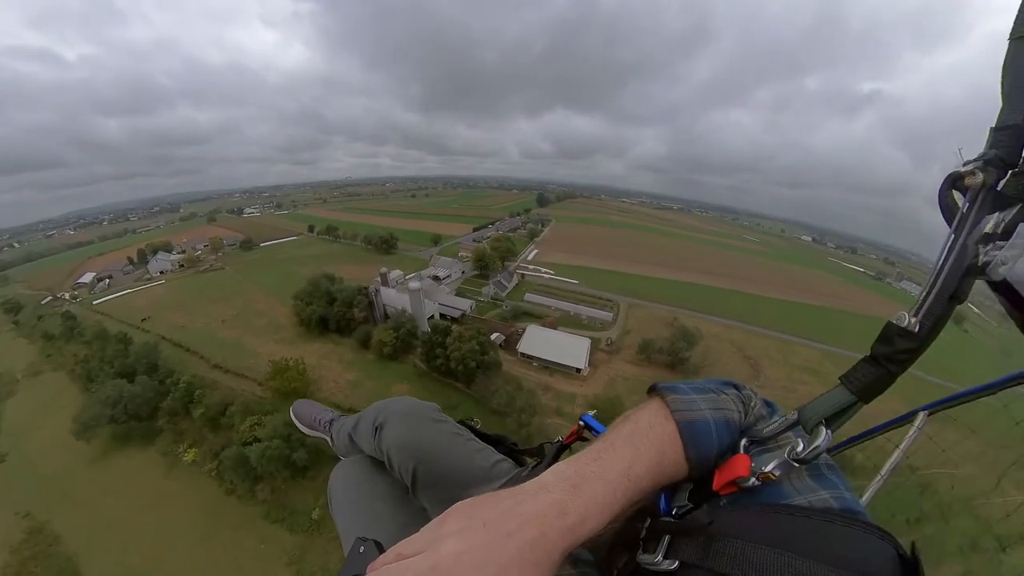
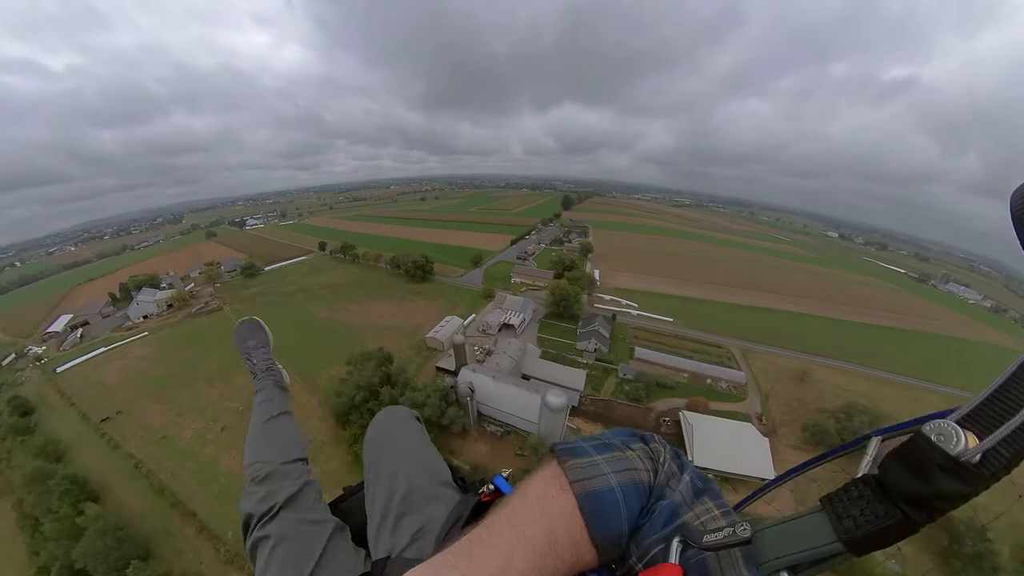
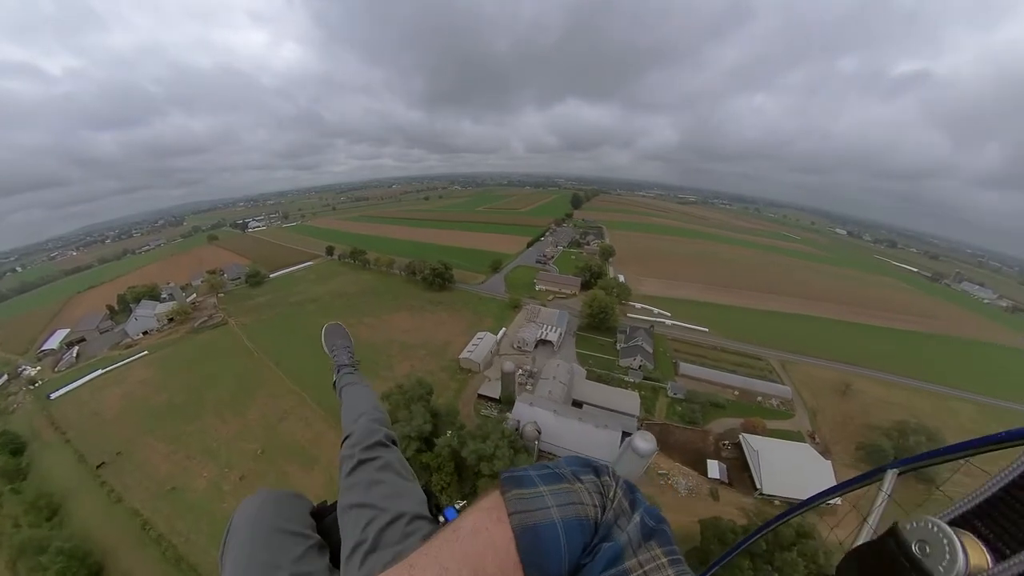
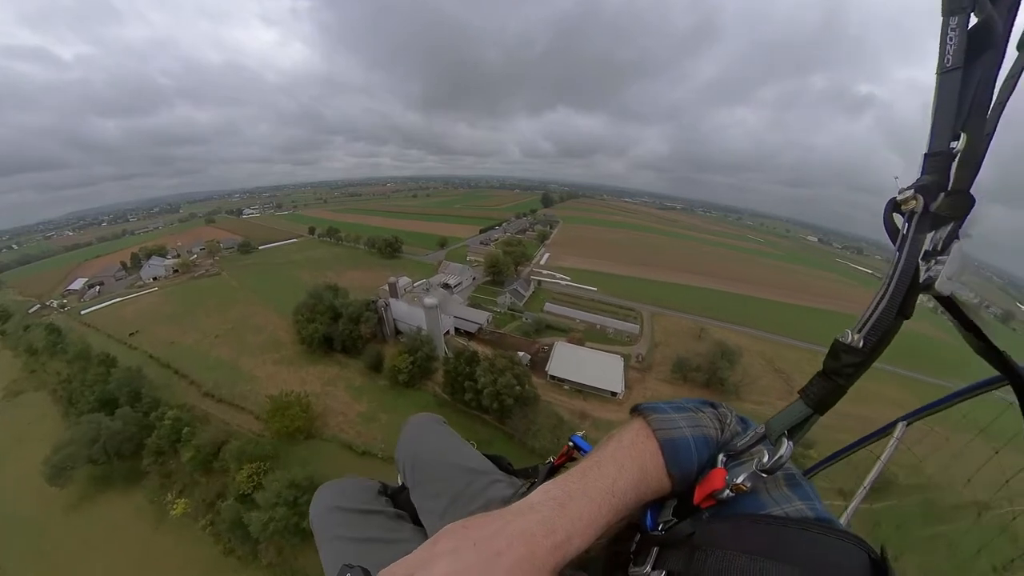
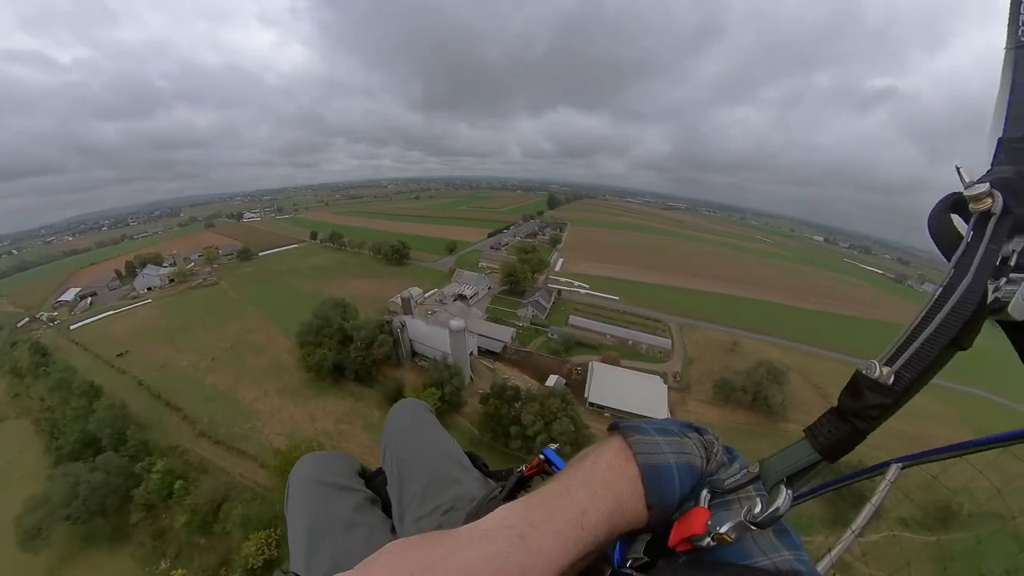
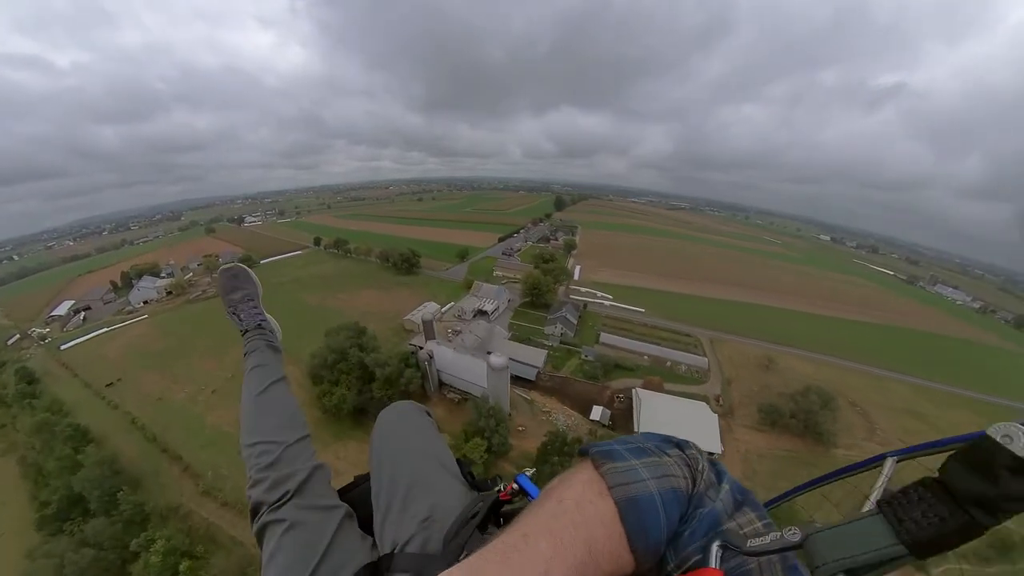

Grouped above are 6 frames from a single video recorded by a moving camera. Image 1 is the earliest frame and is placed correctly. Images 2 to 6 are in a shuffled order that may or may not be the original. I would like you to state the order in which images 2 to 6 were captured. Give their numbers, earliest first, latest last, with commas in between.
4, 5, 6, 2, 3
